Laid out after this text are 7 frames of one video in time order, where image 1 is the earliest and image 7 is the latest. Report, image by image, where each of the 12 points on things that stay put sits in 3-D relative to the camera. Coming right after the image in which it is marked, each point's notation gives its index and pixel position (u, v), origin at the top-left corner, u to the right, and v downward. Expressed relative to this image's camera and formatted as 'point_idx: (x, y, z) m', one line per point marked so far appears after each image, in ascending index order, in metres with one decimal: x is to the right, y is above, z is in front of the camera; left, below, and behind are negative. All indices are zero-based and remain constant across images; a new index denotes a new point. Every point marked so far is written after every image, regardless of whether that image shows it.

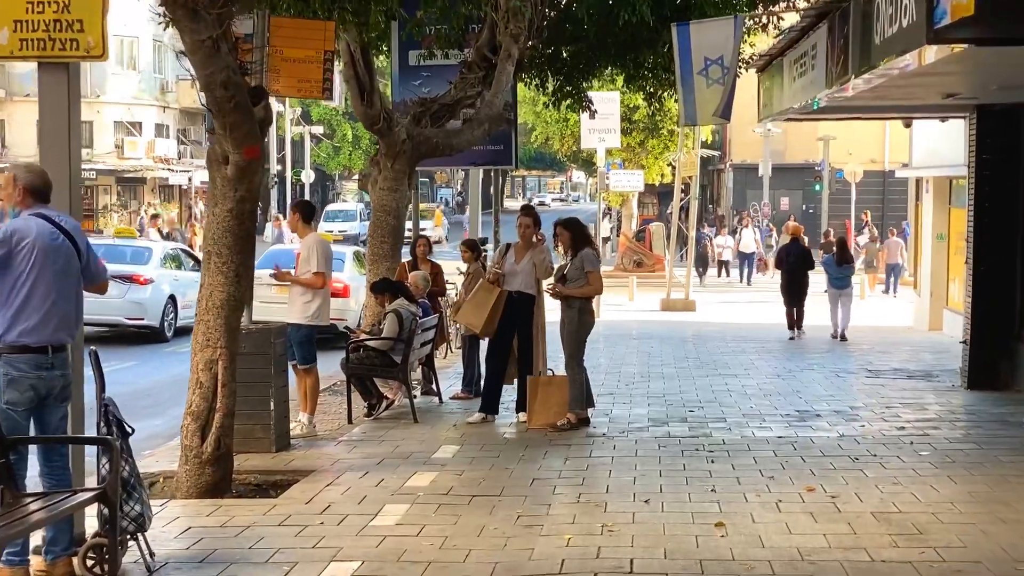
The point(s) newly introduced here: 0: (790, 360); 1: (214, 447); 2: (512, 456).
0: (+3.0, -0.8, +15.0) m
1: (-1.6, -0.9, +7.4) m
2: (0.0, -1.0, +8.4) m
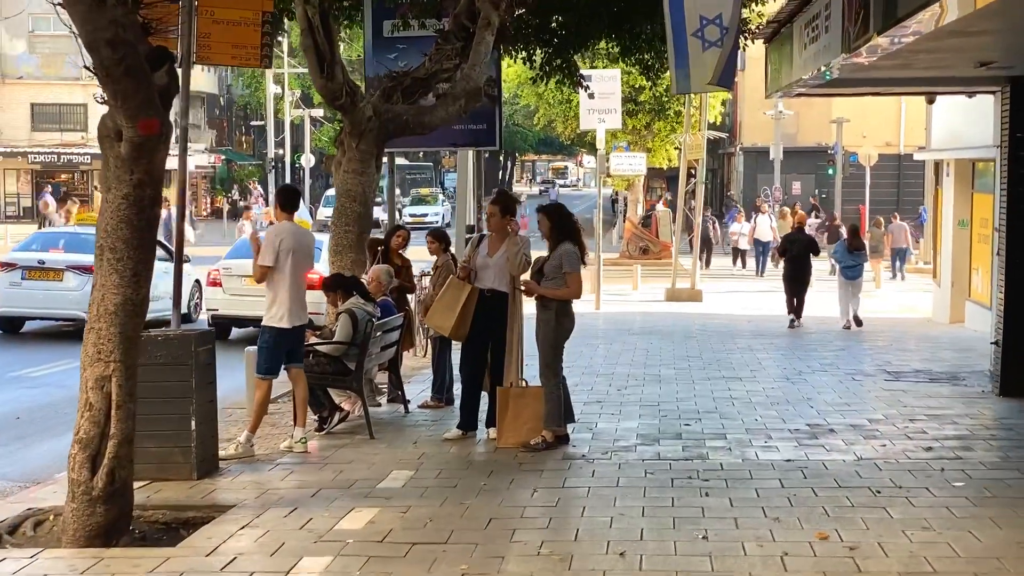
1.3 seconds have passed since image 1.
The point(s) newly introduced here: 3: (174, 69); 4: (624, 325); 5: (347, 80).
0: (+2.9, -0.7, +13.7) m
1: (-1.8, -0.9, +6.2) m
2: (-0.2, -1.0, +7.2) m
3: (-1.5, +1.0, +6.3) m
4: (+1.6, -0.5, +19.8) m
5: (-1.3, +1.7, +11.1) m
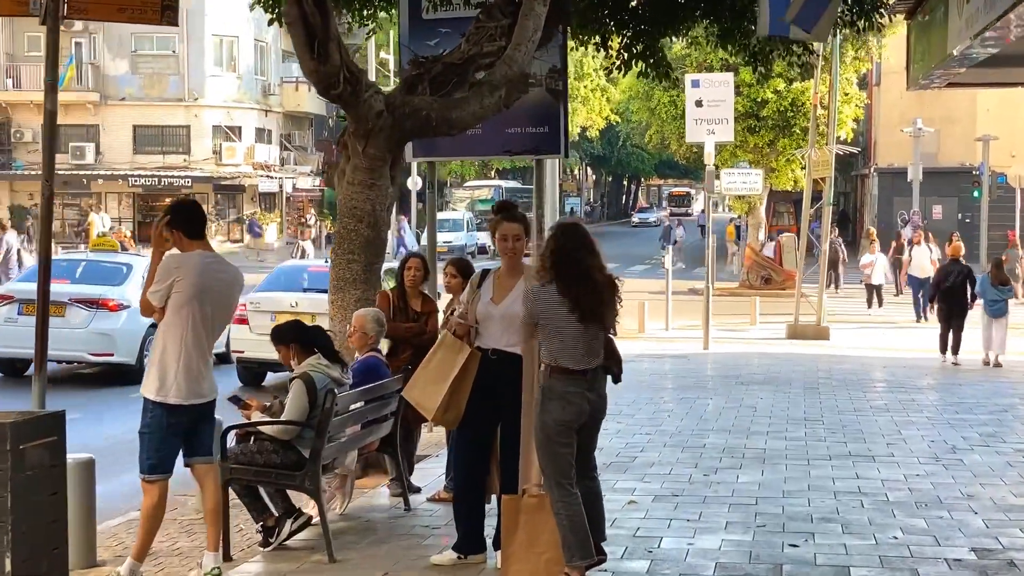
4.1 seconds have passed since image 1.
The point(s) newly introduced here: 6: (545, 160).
0: (+3.4, -1.1, +10.7) m
1: (-1.9, -1.1, +3.6) m
2: (-0.3, -1.2, +4.4) m
3: (-1.6, +0.8, +3.8) m
4: (+2.7, -1.0, +16.8) m
5: (-1.0, +1.4, +8.5) m
6: (+0.3, +1.0, +10.7) m
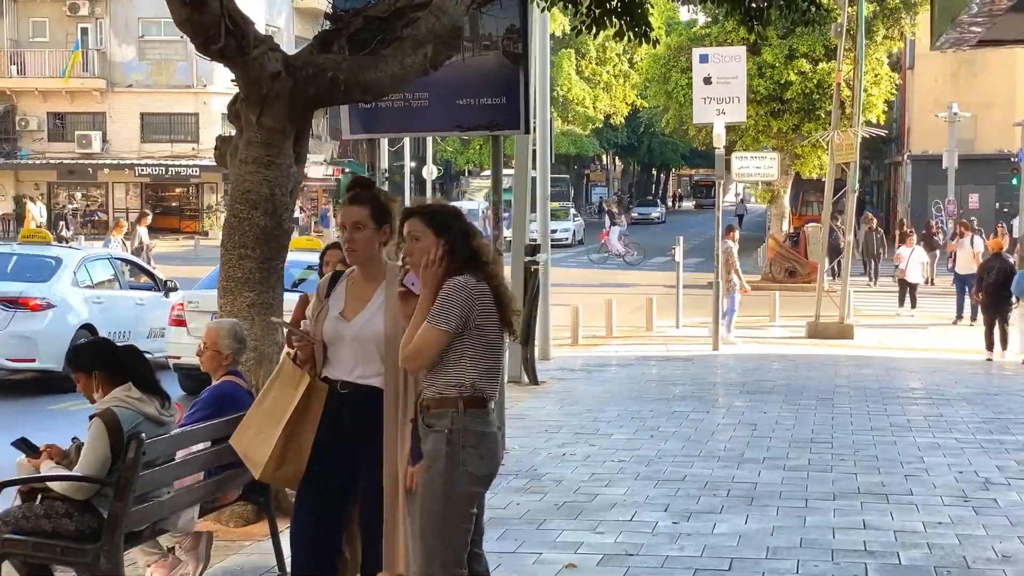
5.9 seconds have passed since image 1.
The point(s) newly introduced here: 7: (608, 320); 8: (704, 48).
0: (+3.1, -1.1, +9.0) m
1: (-2.4, -1.1, +2.1) m
2: (-0.7, -1.3, +2.9) m
3: (-2.1, +0.8, +2.2) m
4: (+2.5, -0.9, +15.2) m
5: (-1.4, +1.4, +6.9) m
6: (-0.1, +1.0, +9.1) m
7: (+1.4, -0.4, +19.7) m
8: (+2.3, +2.9, +16.9) m
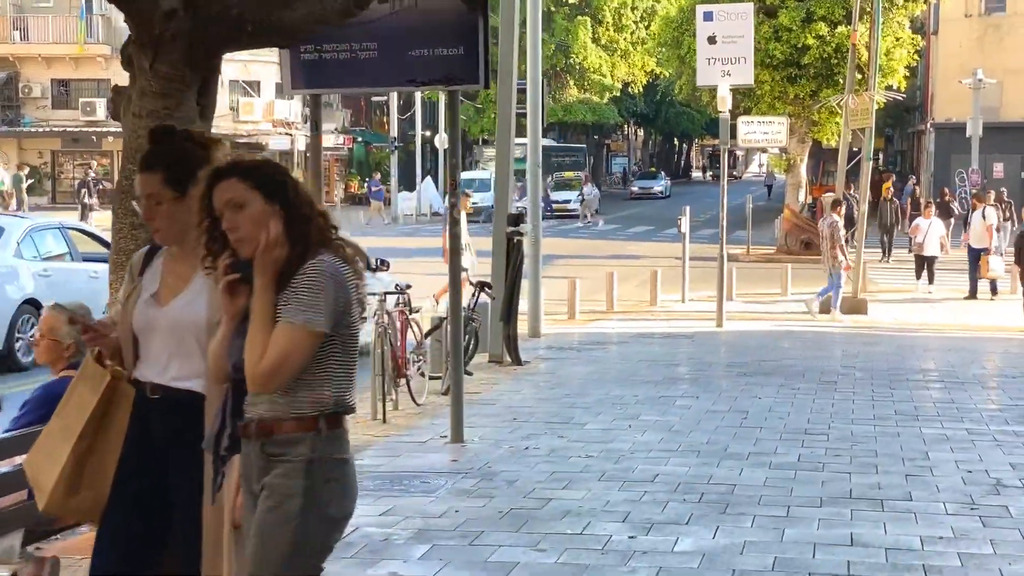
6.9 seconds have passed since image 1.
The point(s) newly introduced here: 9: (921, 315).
0: (+2.8, -0.9, +8.0) m
1: (-2.8, -1.1, +1.2) m
2: (-1.1, -1.3, +1.9) m
3: (-2.5, +0.8, +1.3) m
4: (+2.4, -0.7, +14.2) m
5: (-1.7, +1.5, +5.9) m
6: (-0.3, +1.1, +8.1) m
7: (+1.3, -0.1, +18.8) m
8: (+2.2, +3.2, +15.8) m
9: (+5.5, -0.4, +19.0) m
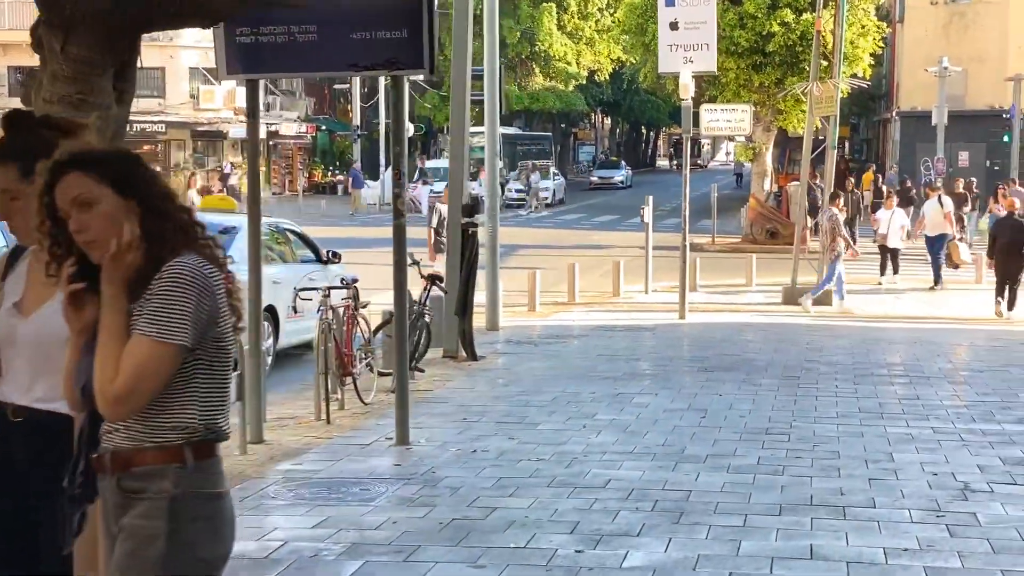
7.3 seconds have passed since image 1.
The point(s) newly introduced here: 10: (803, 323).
0: (+2.5, -0.9, +7.7) m
1: (-2.9, -1.1, +0.8) m
2: (-1.2, -1.3, +1.5) m
3: (-2.6, +0.7, +0.8) m
4: (+2.0, -0.6, +13.8) m
5: (-1.9, +1.5, +5.5) m
6: (-0.6, +1.2, +7.7) m
7: (+0.8, 0.0, +18.4) m
8: (+1.8, +3.3, +15.5) m
9: (+5.0, -0.2, +18.7) m
10: (+3.5, -0.4, +16.8) m
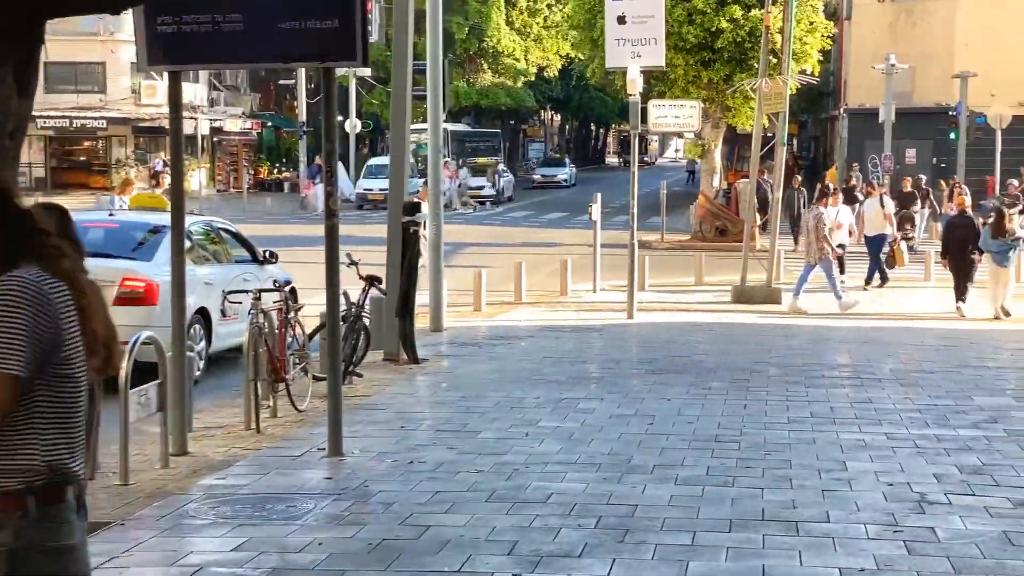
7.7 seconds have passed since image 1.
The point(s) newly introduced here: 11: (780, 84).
0: (+2.2, -0.9, +7.4) m
1: (-3.0, -1.2, +0.3) m
2: (-1.3, -1.3, +1.1) m
3: (-2.7, +0.7, +0.4) m
4: (+1.4, -0.6, +13.5) m
5: (-2.2, +1.4, +5.1) m
6: (-0.9, +1.2, +7.3) m
7: (+0.1, +0.1, +18.1) m
8: (+1.2, +3.3, +15.2) m
9: (+4.3, -0.2, +18.5) m
10: (+2.8, -0.4, +16.5) m
11: (+3.9, +2.9, +20.0) m
